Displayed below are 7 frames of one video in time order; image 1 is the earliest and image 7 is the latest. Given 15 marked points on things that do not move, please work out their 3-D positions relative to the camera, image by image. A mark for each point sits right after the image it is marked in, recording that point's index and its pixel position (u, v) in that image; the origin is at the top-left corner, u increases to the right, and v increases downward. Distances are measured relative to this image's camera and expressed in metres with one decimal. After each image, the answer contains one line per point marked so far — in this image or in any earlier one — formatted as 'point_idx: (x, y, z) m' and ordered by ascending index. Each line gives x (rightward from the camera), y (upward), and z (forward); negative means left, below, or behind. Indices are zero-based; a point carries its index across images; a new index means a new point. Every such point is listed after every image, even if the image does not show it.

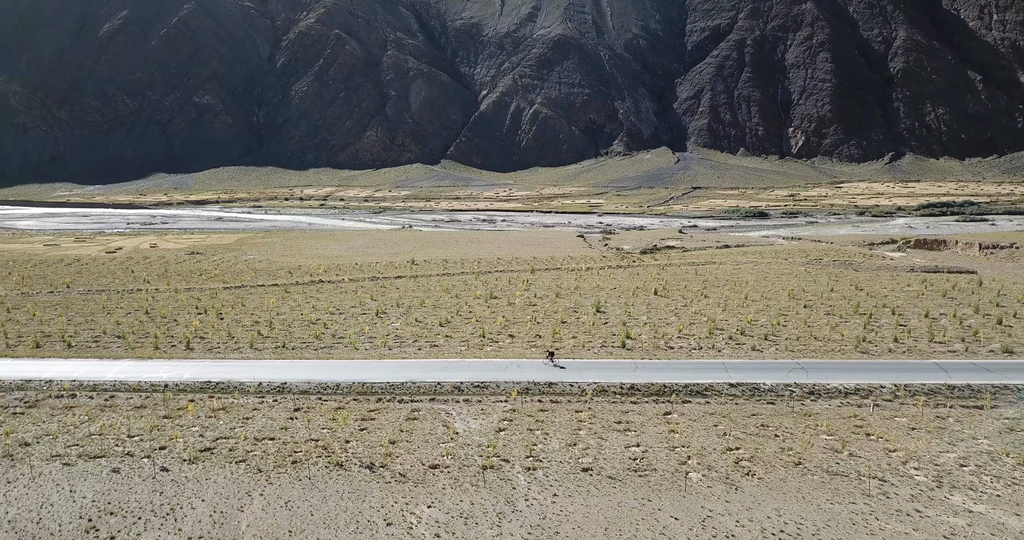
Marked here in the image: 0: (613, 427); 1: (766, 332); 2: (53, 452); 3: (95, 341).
0: (+1.5, -2.3, +10.8) m
1: (+6.0, -1.5, +17.3) m
2: (-6.4, -2.5, +10.3) m
3: (-9.9, -1.7, +17.8) m
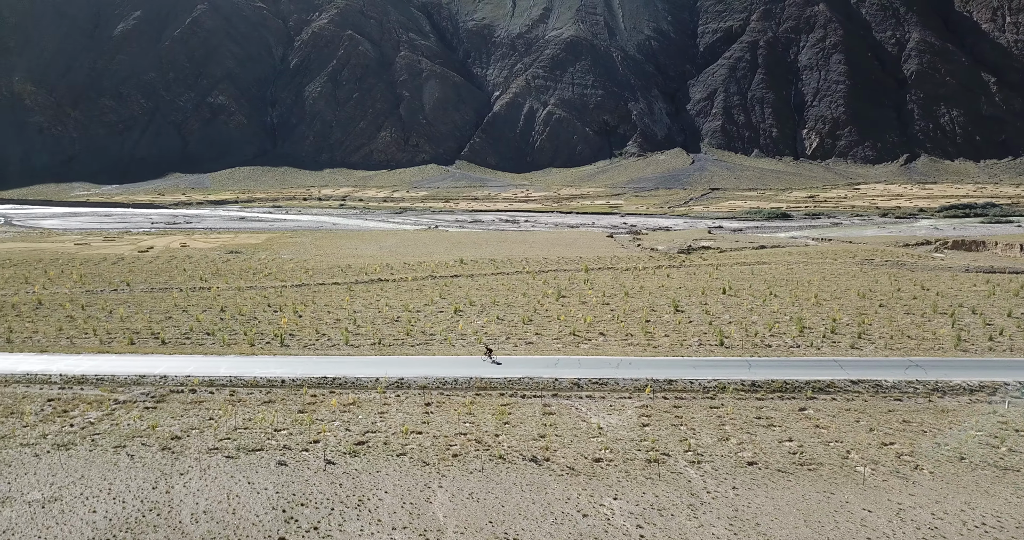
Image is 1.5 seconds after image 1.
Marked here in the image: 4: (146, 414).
0: (+3.6, -2.3, +10.9) m
1: (+8.2, -1.4, +17.4) m
2: (-4.2, -2.5, +10.4) m
3: (-7.8, -1.6, +18.0) m
4: (-5.9, -2.3, +12.0) m
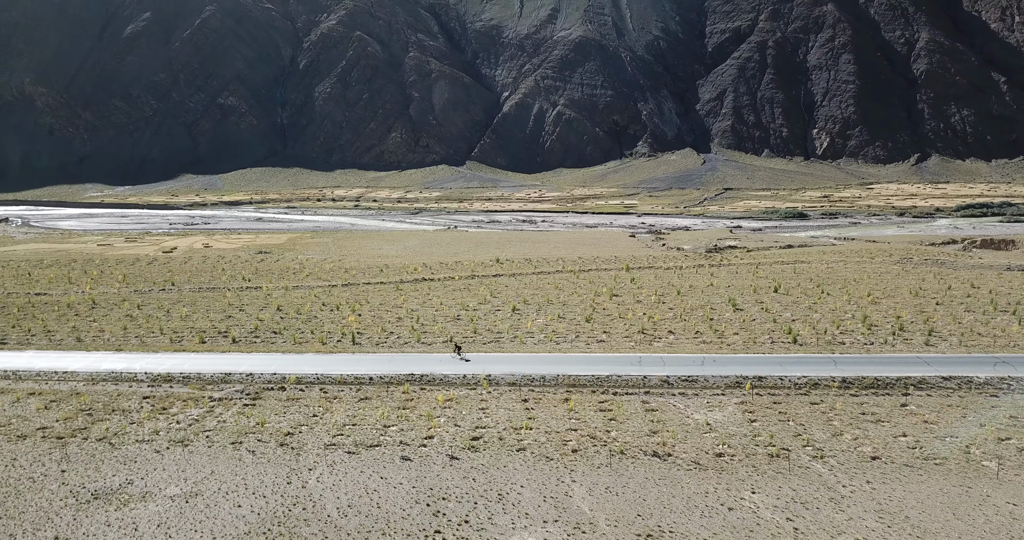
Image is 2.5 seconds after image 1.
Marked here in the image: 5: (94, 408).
0: (+5.2, -2.2, +11.0) m
1: (+9.8, -1.4, +17.5) m
2: (-2.6, -2.4, +10.5) m
3: (-6.1, -1.6, +18.1) m
4: (-4.3, -2.3, +12.1) m
5: (-7.0, -2.3, +12.3) m
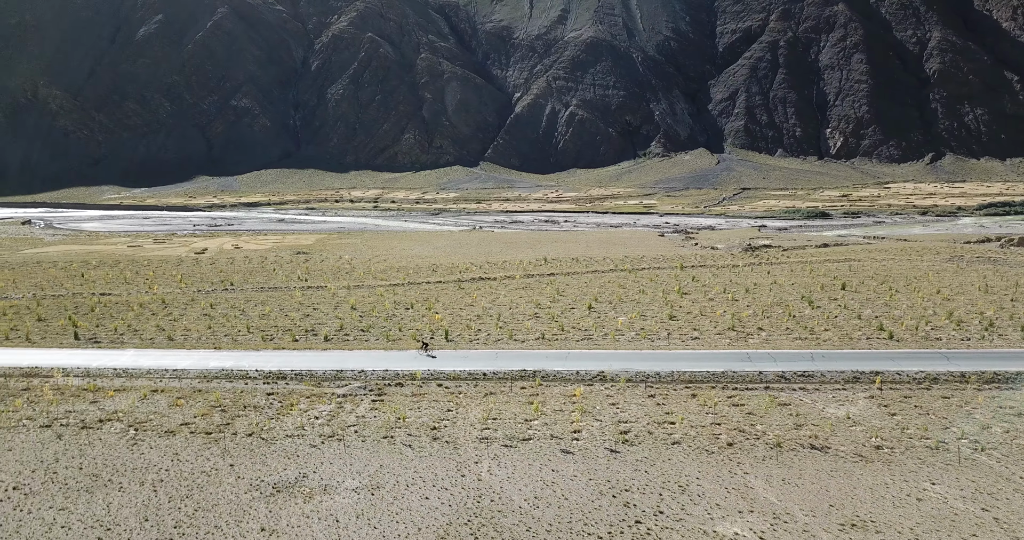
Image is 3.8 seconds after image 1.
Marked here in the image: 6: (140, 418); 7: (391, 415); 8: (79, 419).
0: (+7.4, -2.1, +11.1) m
1: (+11.9, -1.3, +17.5) m
2: (-0.5, -2.4, +10.6) m
3: (-4.0, -1.6, +18.2) m
4: (-2.2, -2.3, +12.2) m
5: (-4.8, -2.3, +12.4) m
6: (-5.9, -2.3, +11.7) m
7: (-1.9, -2.3, +11.7) m
8: (-6.8, -2.3, +11.6) m
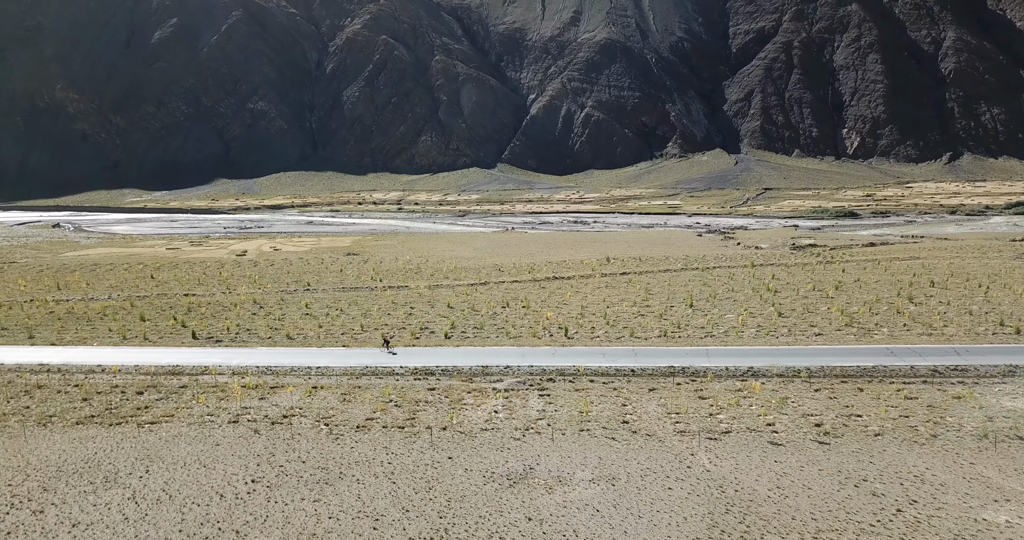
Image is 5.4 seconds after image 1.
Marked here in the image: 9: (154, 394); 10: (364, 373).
0: (+10.2, -2.0, +11.2) m
1: (+14.8, -1.2, +17.6) m
2: (+2.3, -2.3, +10.7) m
3: (-1.1, -1.5, +18.3) m
4: (+0.7, -2.2, +12.3) m
5: (-2.0, -2.2, +12.5) m
6: (-3.0, -2.3, +11.8) m
7: (+1.0, -2.2, +11.8) m
8: (-3.9, -2.3, +11.7) m
9: (-6.4, -2.2, +13.2) m
10: (-2.8, -2.0, +14.3) m
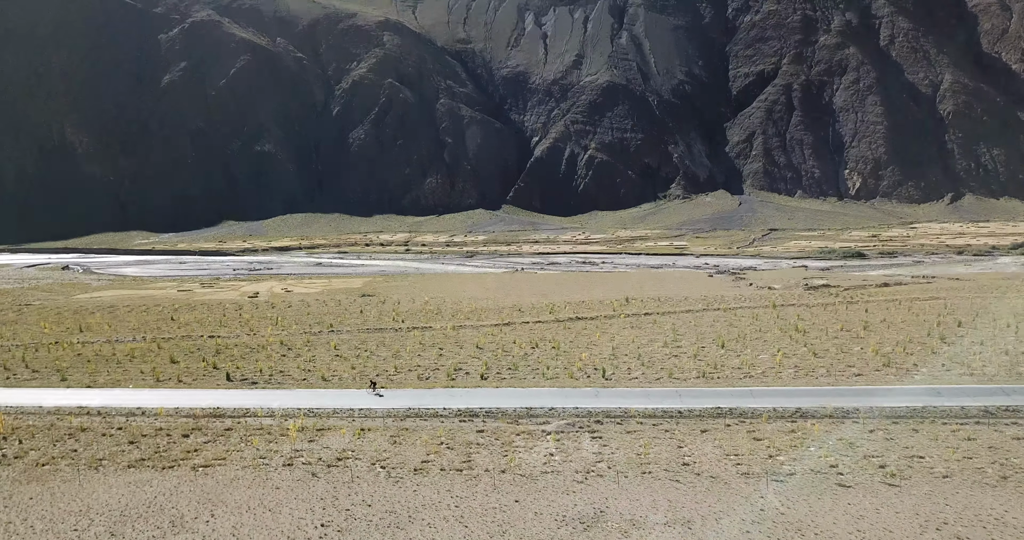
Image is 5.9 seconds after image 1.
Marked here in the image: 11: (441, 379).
0: (+11.1, -2.6, +11.1) m
1: (+15.7, -2.1, +17.6) m
2: (+3.2, -2.9, +10.6) m
3: (-0.3, -2.6, +18.2) m
4: (+1.5, -2.9, +12.2) m
5: (-1.1, -2.9, +12.4) m
6: (-2.1, -2.9, +11.7) m
7: (+1.8, -2.9, +11.7) m
8: (-3.1, -2.9, +11.6) m
9: (-5.5, -3.0, +13.1) m
10: (-2.0, -2.8, +14.2) m
11: (-1.8, -2.6, +17.8) m
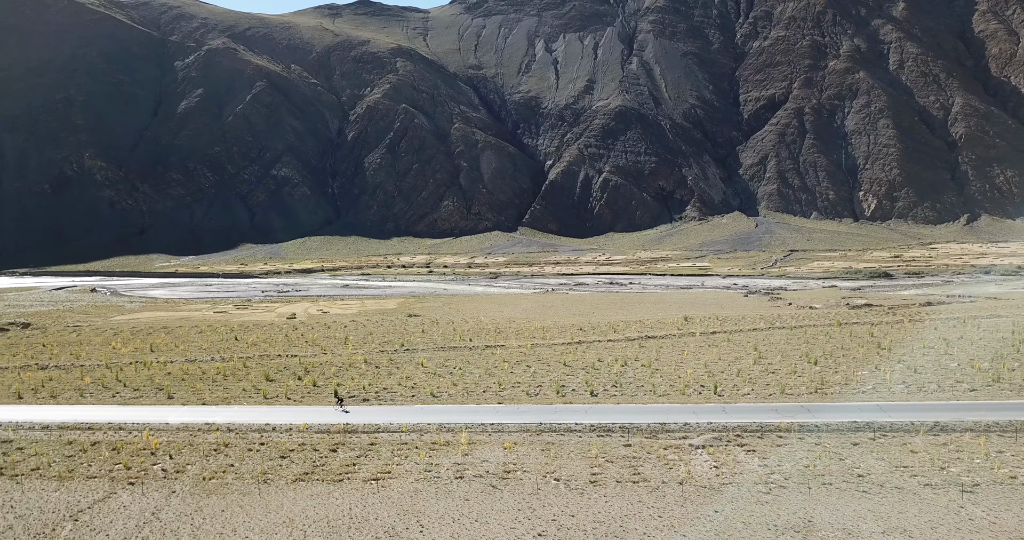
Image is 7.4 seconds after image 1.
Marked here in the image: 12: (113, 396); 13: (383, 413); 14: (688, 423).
0: (+13.7, -2.8, +11.1) m
1: (+18.3, -2.5, +17.6) m
2: (+5.8, -3.0, +10.6) m
3: (+2.4, -3.0, +18.2) m
4: (+4.2, -3.1, +12.3) m
5: (+1.5, -3.1, +12.5) m
6: (+0.5, -3.2, +11.8) m
7: (+4.5, -3.1, +11.7) m
8: (-0.4, -3.2, +11.6) m
9: (-2.9, -3.2, +13.1) m
10: (+0.7, -3.1, +14.2) m
11: (+0.8, -3.0, +17.8) m
12: (-10.2, -3.2, +18.9) m
13: (-2.9, -3.1, +16.1) m
14: (+3.4, -3.0, +14.5) m
